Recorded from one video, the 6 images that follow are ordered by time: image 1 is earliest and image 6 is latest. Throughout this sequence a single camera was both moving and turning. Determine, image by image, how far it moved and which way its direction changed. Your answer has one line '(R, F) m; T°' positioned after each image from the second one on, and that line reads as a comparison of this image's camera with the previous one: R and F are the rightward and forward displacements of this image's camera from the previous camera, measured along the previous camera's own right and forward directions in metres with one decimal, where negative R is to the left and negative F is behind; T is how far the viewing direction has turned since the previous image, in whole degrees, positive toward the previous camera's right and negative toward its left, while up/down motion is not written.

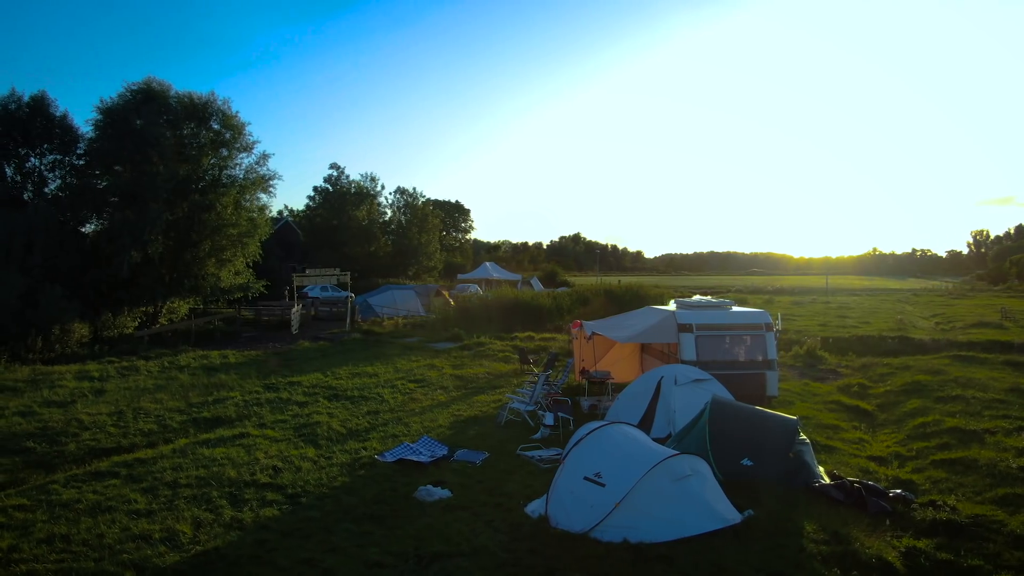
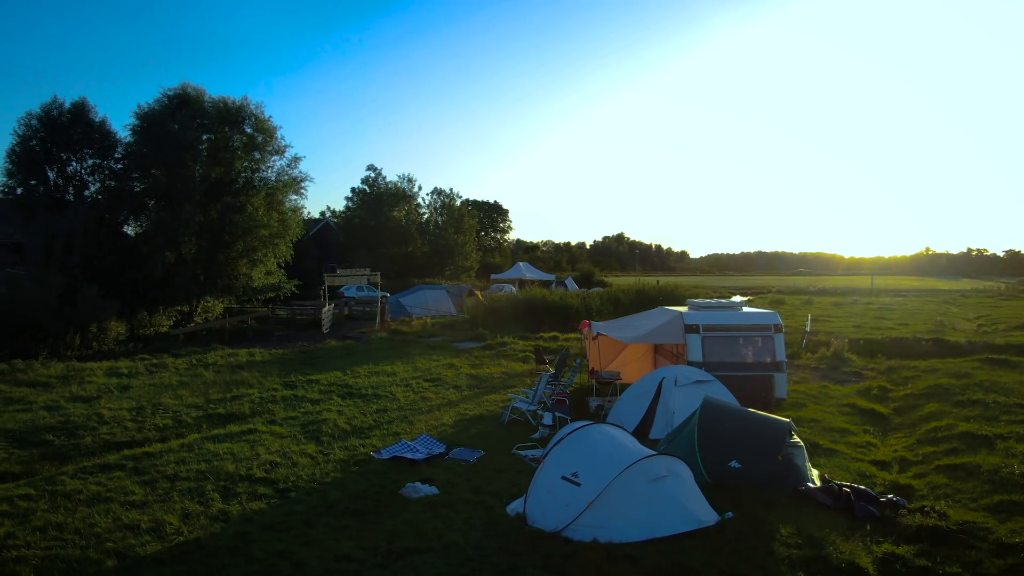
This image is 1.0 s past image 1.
(+0.4, 0.0) m; -3°
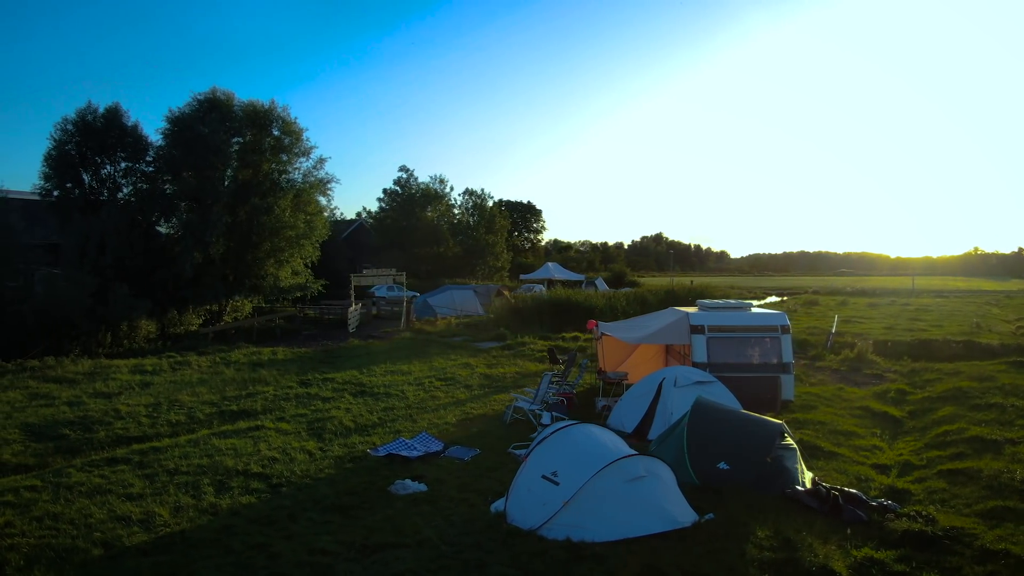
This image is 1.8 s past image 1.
(+0.4, 0.0) m; -2°
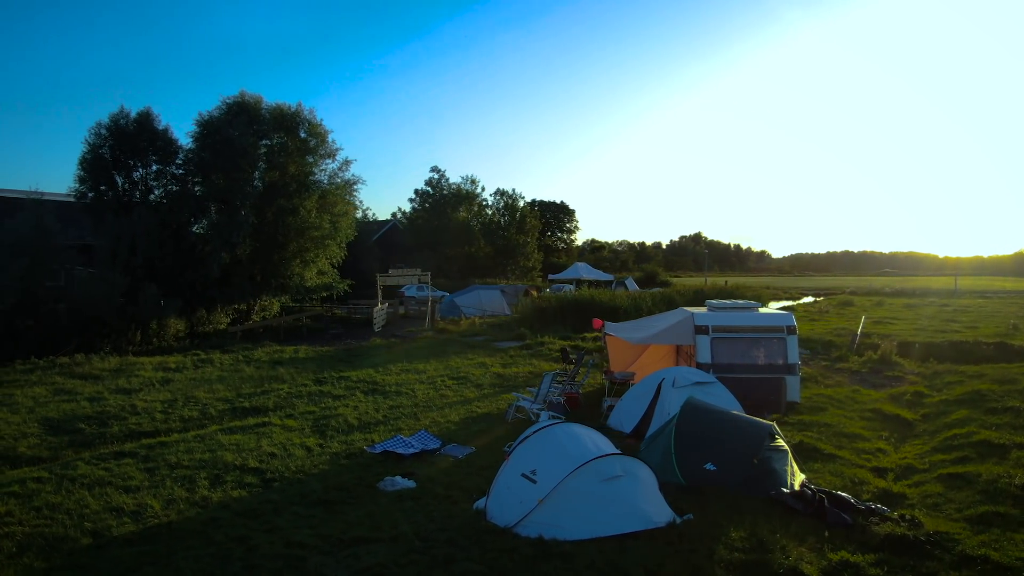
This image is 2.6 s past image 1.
(+0.4, 0.0) m; -2°
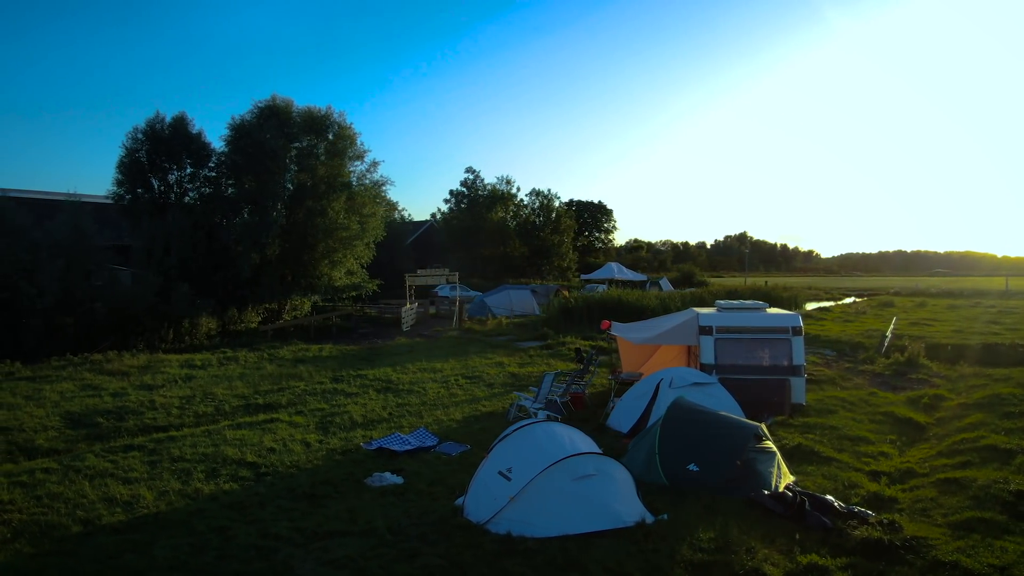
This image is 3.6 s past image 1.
(+0.4, 0.0) m; -3°
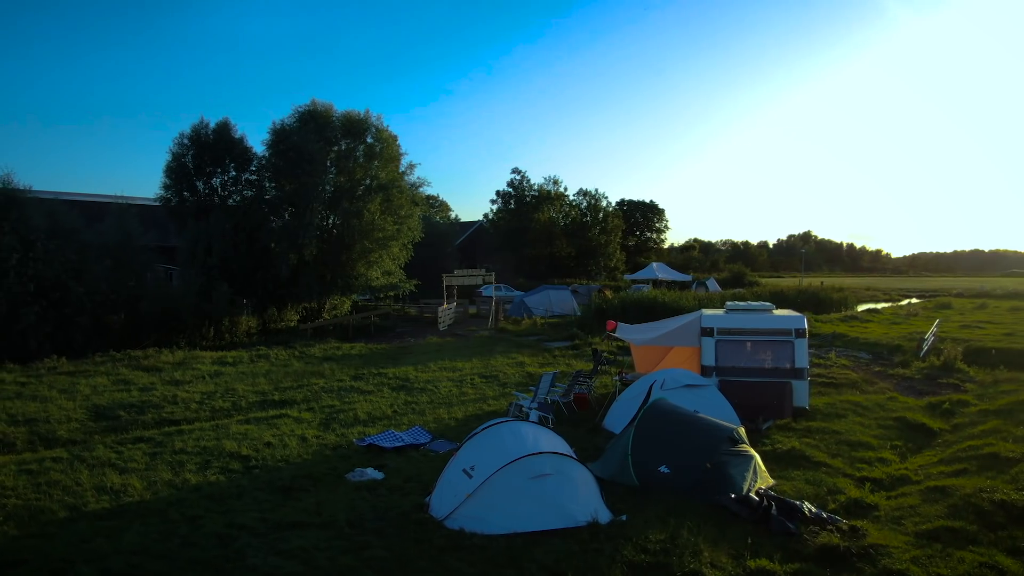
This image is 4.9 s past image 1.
(+0.6, -0.1) m; -4°
